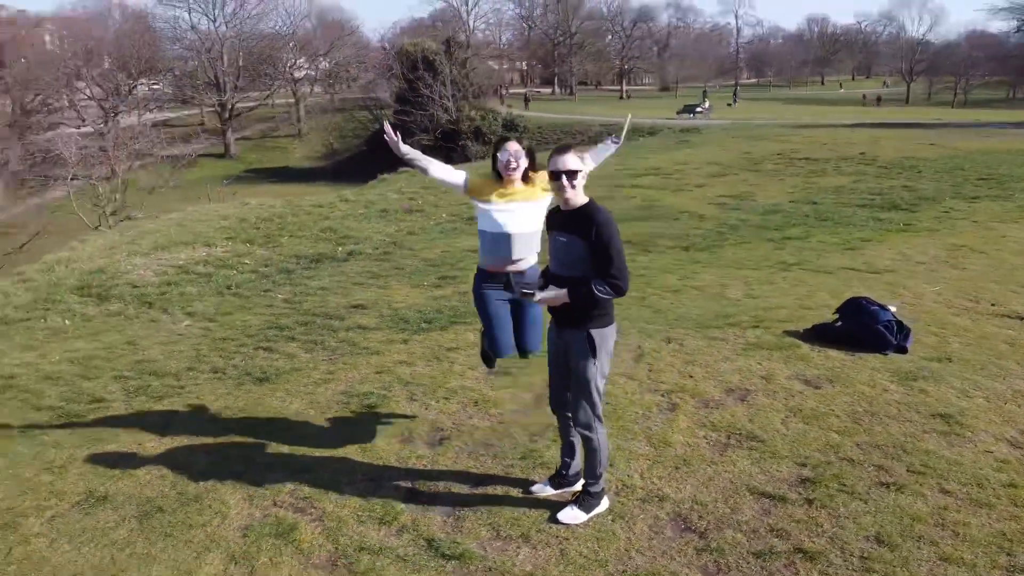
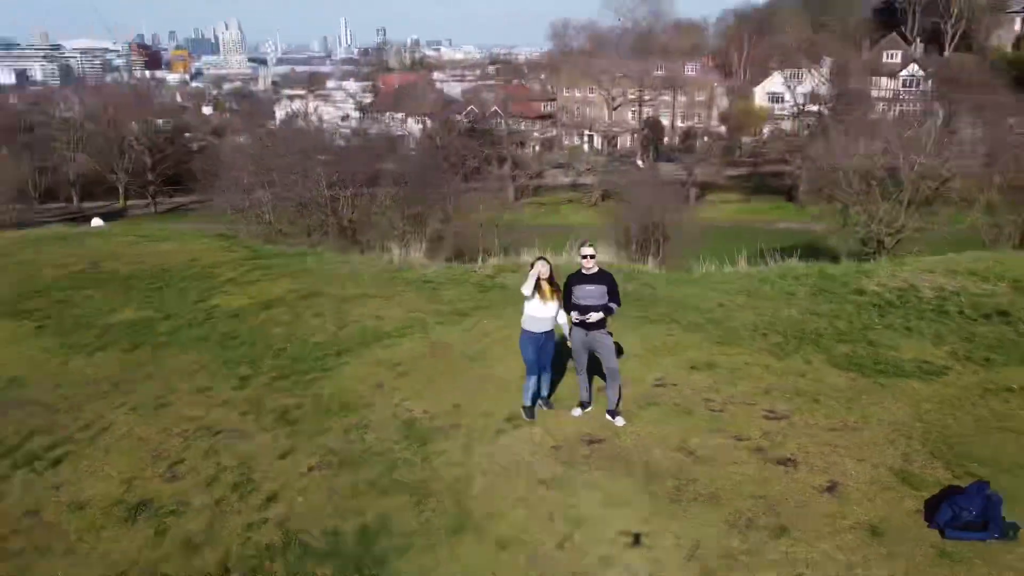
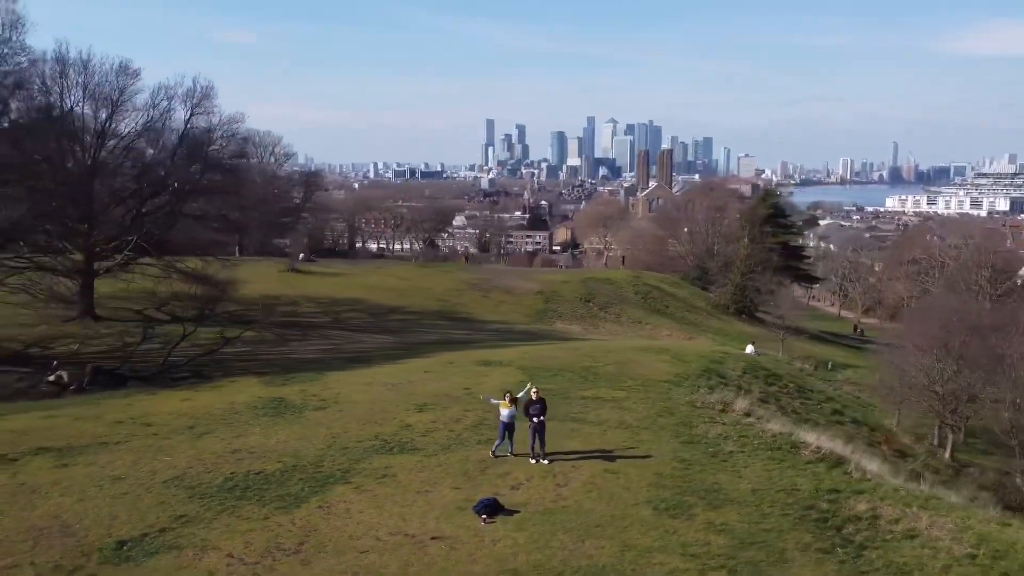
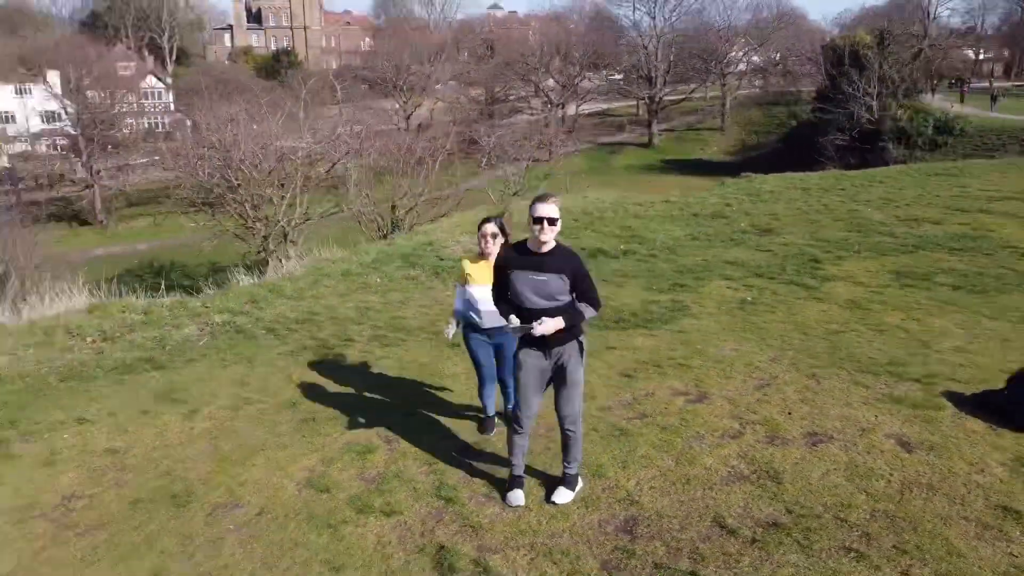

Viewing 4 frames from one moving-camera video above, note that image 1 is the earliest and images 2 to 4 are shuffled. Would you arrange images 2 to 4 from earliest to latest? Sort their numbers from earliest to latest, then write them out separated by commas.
4, 2, 3
